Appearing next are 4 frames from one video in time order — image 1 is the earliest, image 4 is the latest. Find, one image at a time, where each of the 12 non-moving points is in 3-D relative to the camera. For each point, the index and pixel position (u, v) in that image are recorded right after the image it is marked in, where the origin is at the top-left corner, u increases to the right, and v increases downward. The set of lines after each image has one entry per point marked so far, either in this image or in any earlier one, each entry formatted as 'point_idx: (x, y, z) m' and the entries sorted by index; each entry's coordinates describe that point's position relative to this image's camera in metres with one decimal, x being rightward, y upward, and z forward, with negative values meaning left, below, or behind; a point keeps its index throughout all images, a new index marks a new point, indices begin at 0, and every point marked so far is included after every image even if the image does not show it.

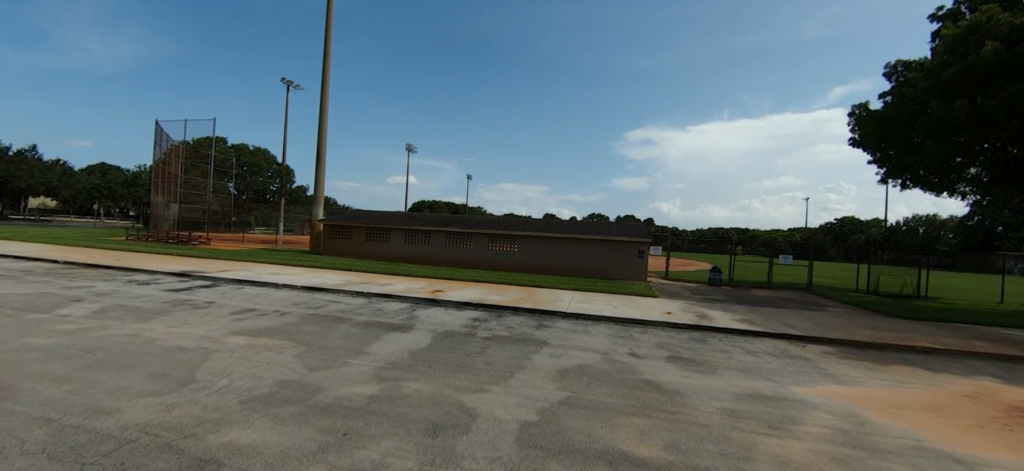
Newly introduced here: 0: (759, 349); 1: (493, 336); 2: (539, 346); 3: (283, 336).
0: (+4.8, -2.2, +6.9) m
1: (-0.4, -1.9, +6.7) m
2: (+0.5, -2.0, +6.3) m
3: (-4.0, -1.8, +6.1) m
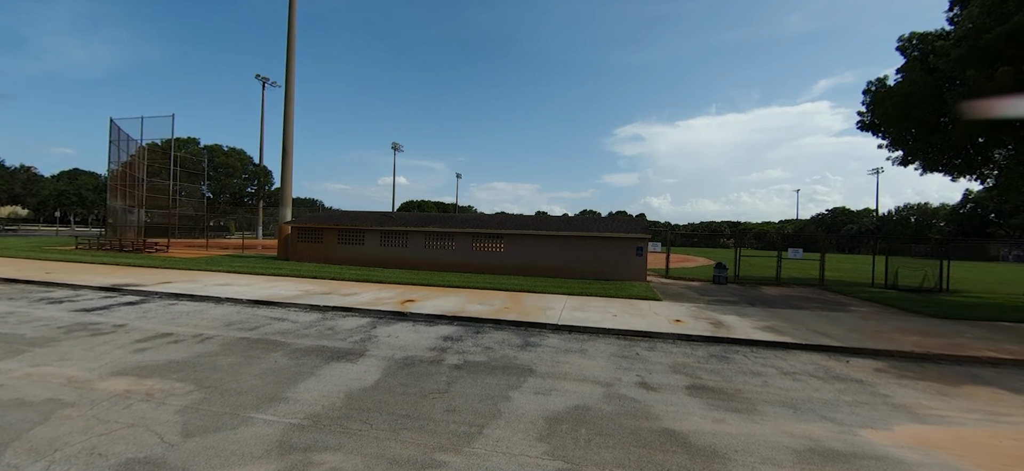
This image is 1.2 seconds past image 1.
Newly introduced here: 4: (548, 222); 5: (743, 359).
0: (+4.4, -2.1, +5.5) m
1: (-0.7, -1.9, +5.3) m
2: (+0.1, -1.9, +4.9) m
3: (-4.3, -1.8, +4.6) m
4: (+1.7, +0.6, +15.9) m
5: (+3.8, -2.1, +5.9) m
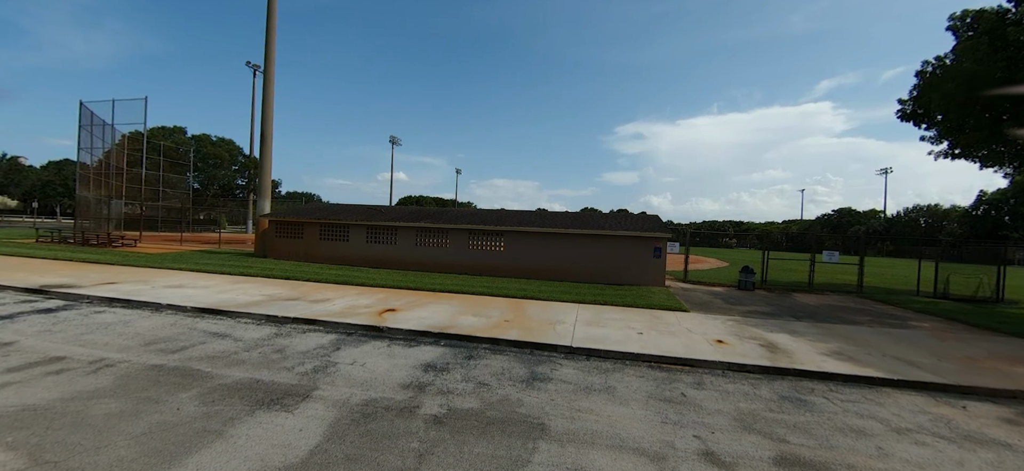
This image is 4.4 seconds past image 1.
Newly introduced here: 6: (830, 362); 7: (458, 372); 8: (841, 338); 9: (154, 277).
0: (+4.5, -2.1, +4.0) m
1: (-0.7, -1.9, +3.8) m
2: (+0.2, -1.9, +3.3) m
3: (-4.3, -1.8, +3.1) m
4: (+1.7, +0.7, +14.4) m
5: (+3.9, -2.1, +4.3) m
6: (+5.0, -2.0, +5.6) m
7: (-0.7, -1.8, +4.8) m
8: (+6.5, -2.0, +7.0) m
9: (-10.5, -1.2, +10.4) m
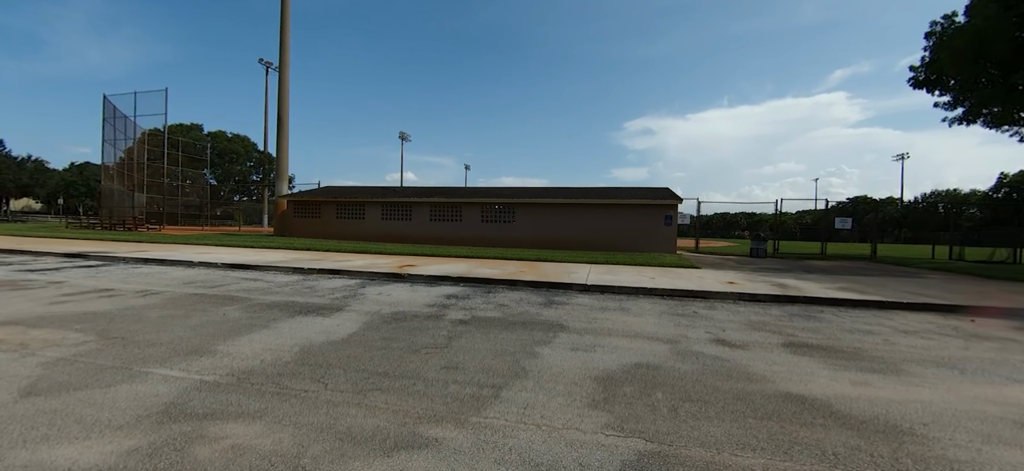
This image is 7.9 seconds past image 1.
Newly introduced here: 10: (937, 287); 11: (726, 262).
0: (+4.7, -1.1, +4.1) m
1: (-0.5, -0.9, +4.0) m
2: (+0.4, -1.0, +3.5) m
3: (-4.1, -0.9, +3.4) m
4: (+2.1, +1.7, +14.5) m
5: (+4.1, -1.0, +4.5) m
6: (+5.3, -0.9, +5.7) m
7: (-0.5, -0.9, +5.1) m
8: (+6.8, -0.9, +7.0) m
9: (-10.1, -0.4, +10.9) m
10: (+8.1, -1.0, +6.7) m
11: (+6.3, -0.8, +10.5) m
